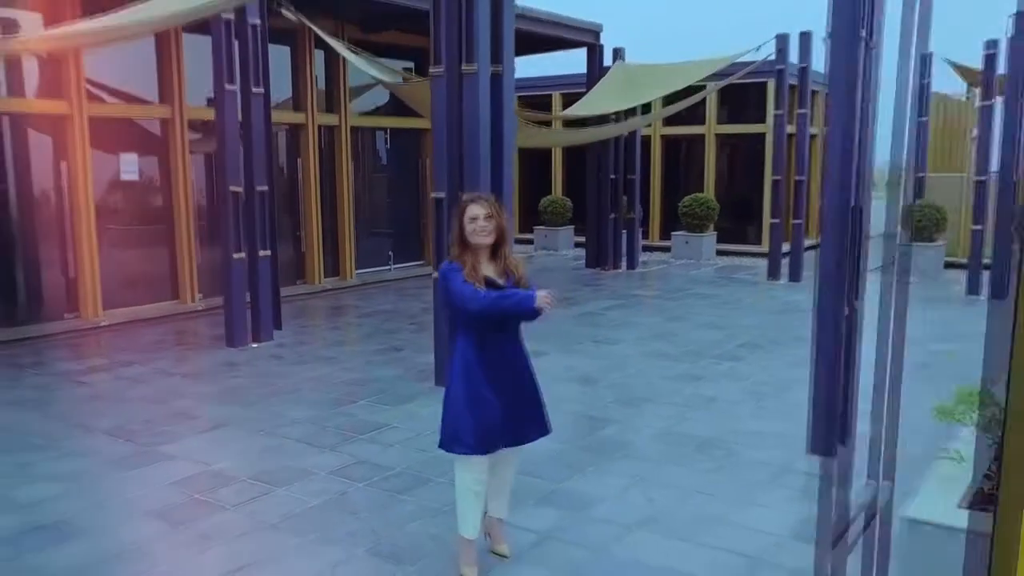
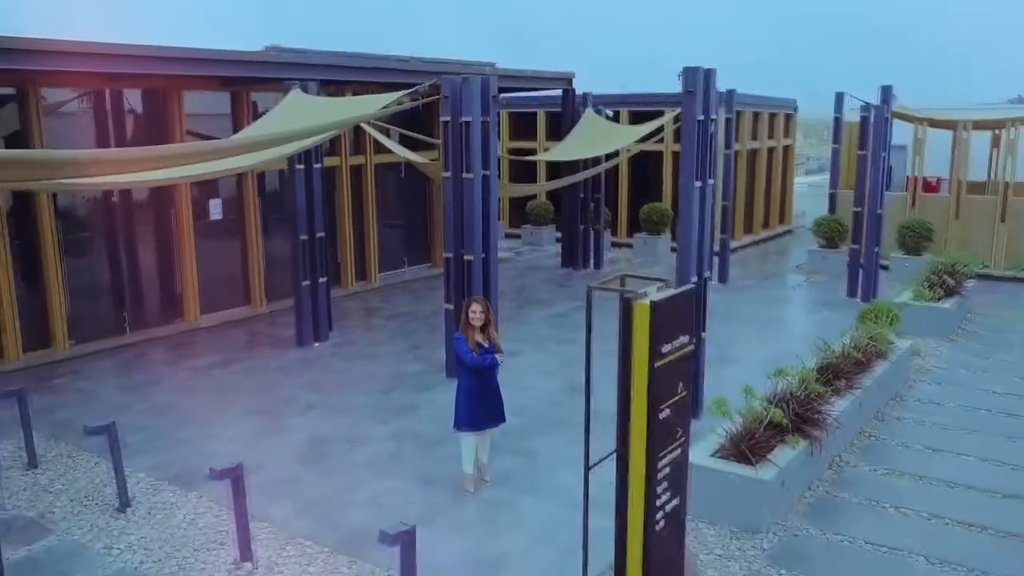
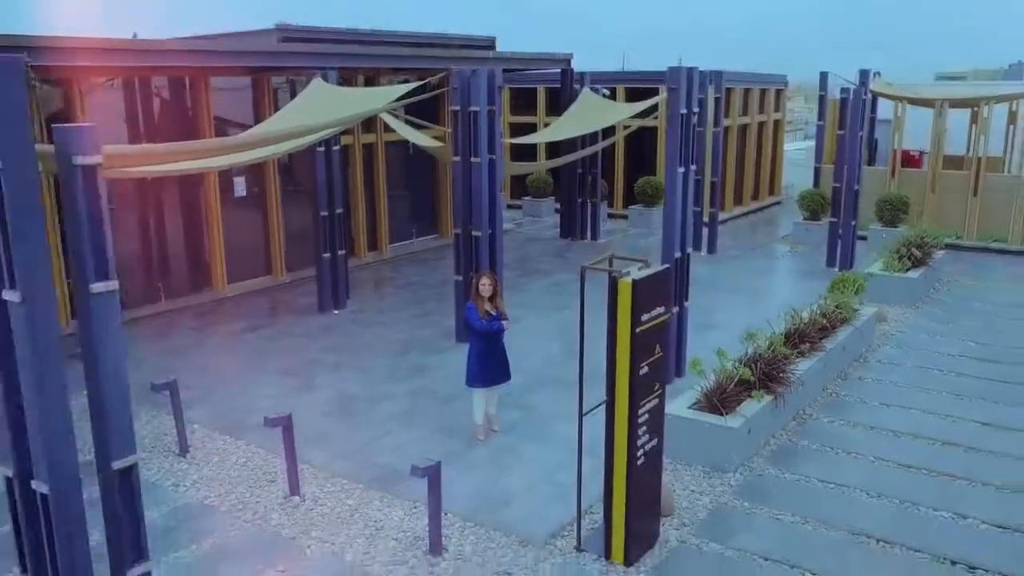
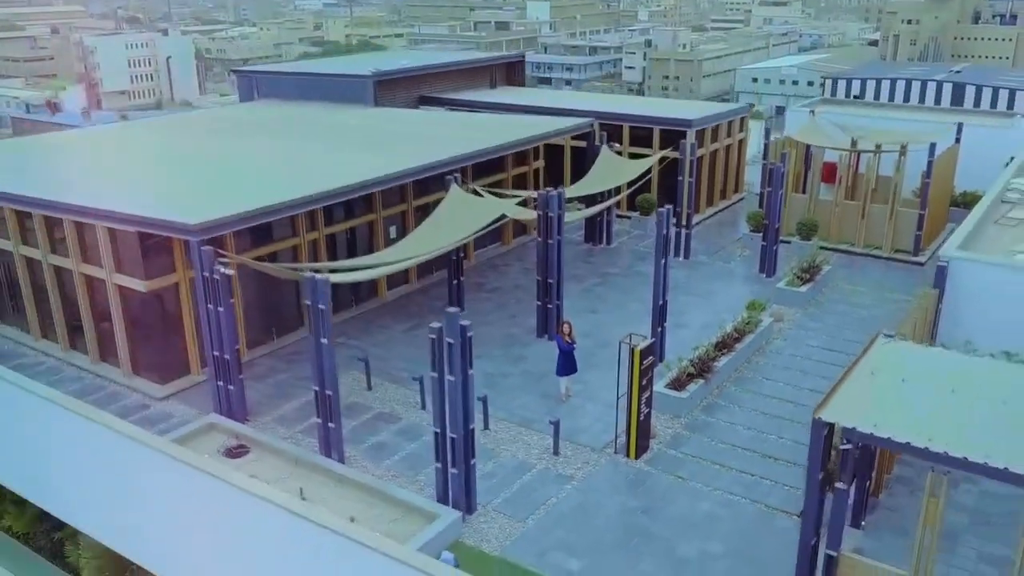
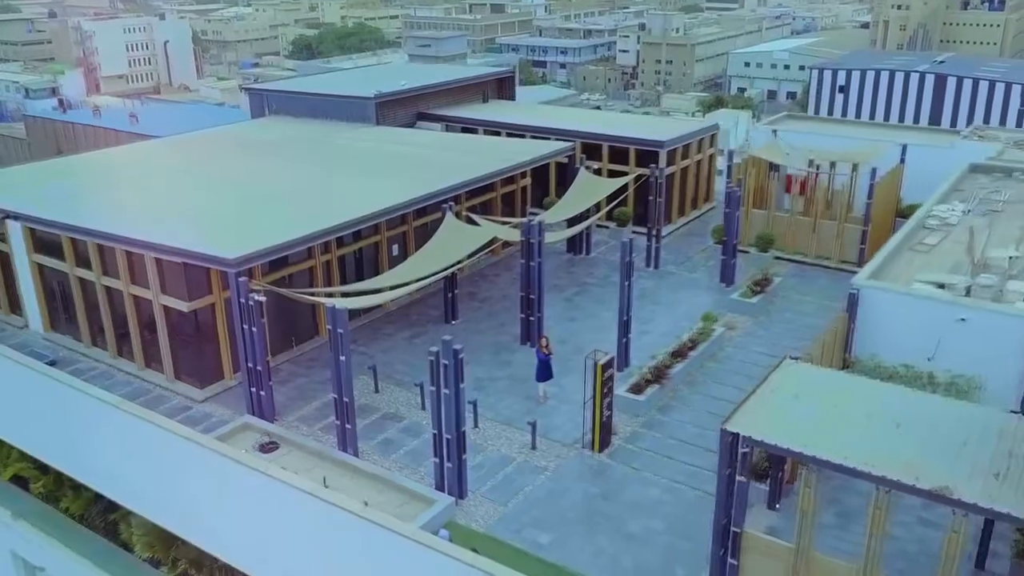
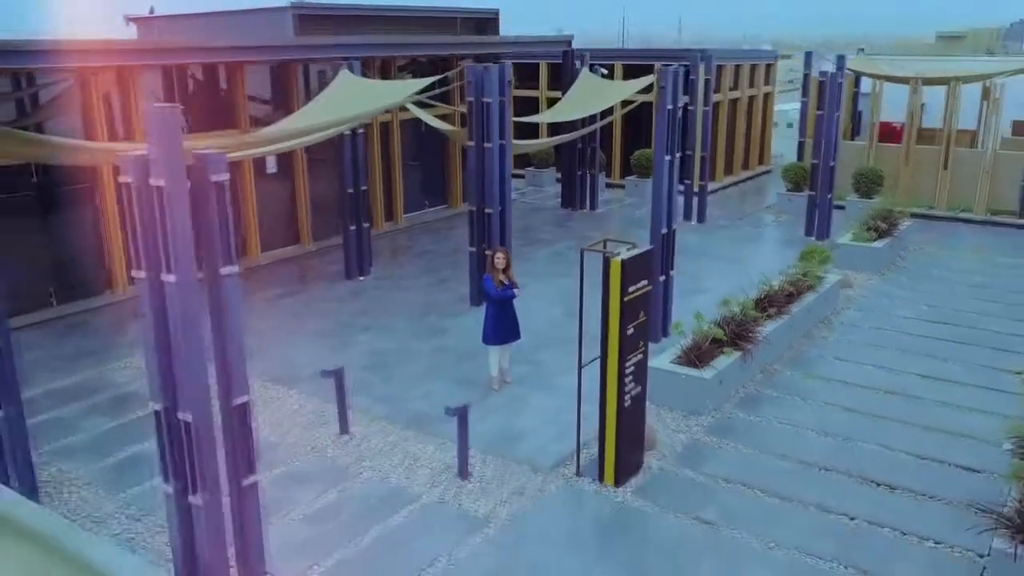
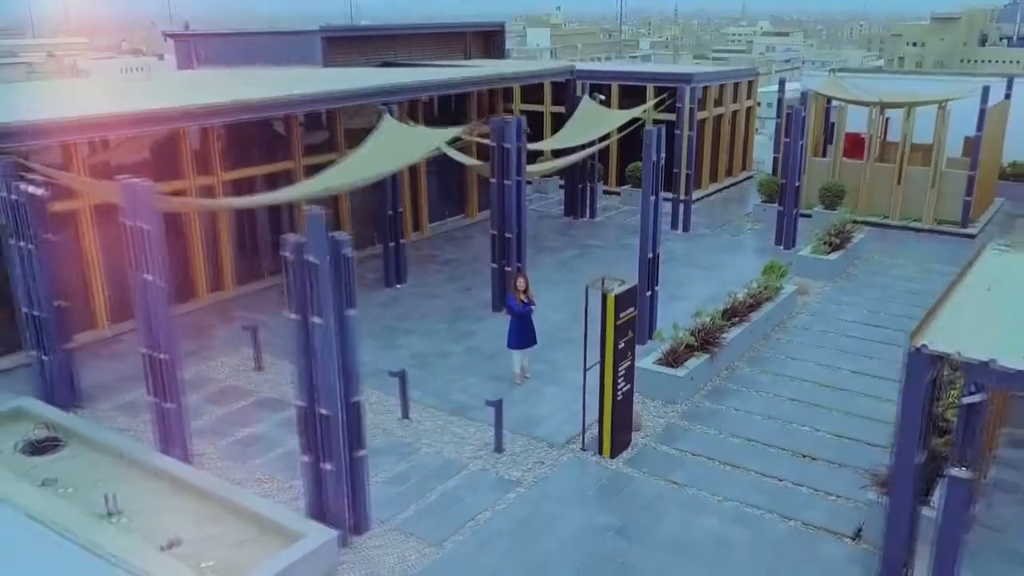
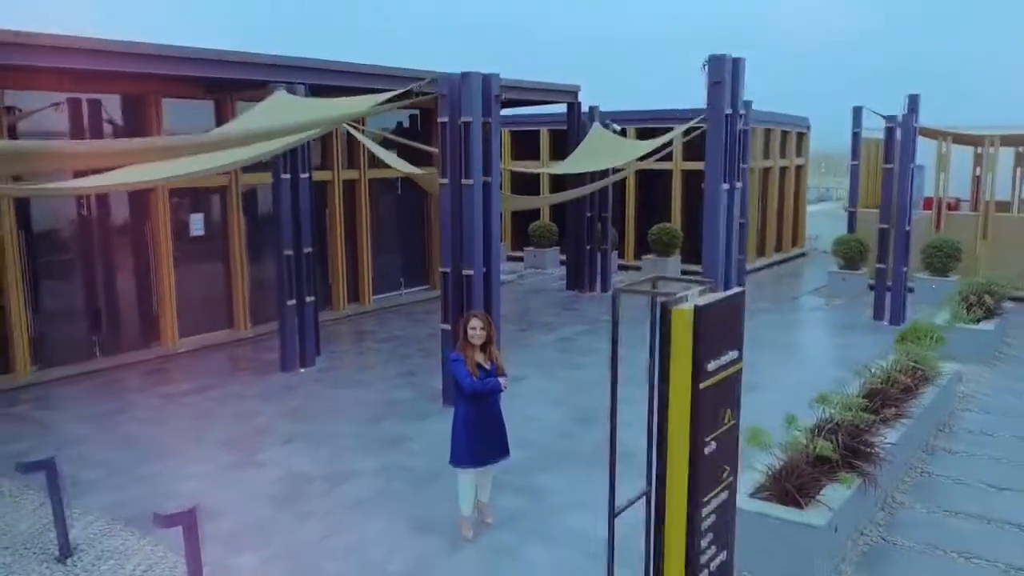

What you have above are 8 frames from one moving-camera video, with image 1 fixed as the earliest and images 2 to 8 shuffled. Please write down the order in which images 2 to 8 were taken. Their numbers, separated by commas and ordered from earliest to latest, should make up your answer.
8, 2, 3, 6, 7, 4, 5
